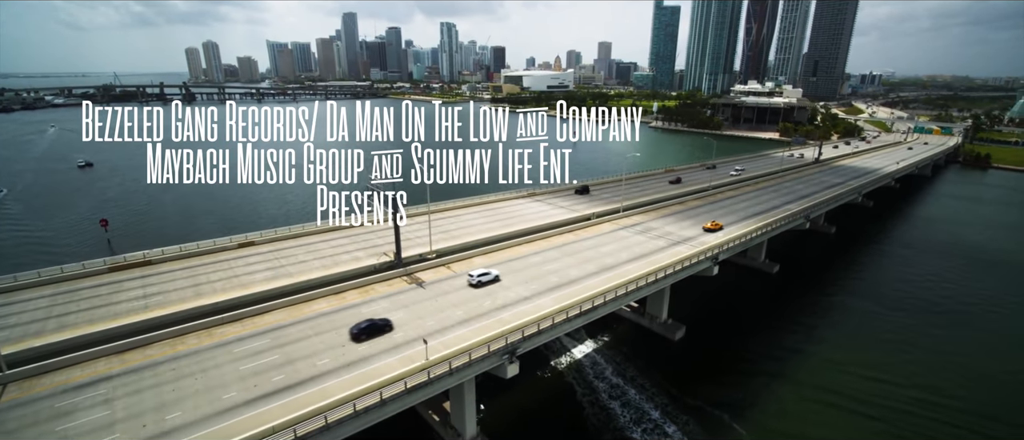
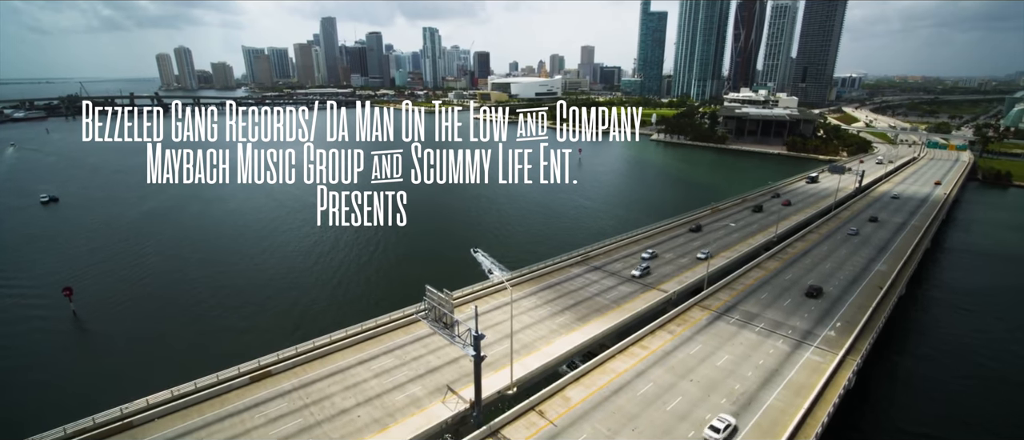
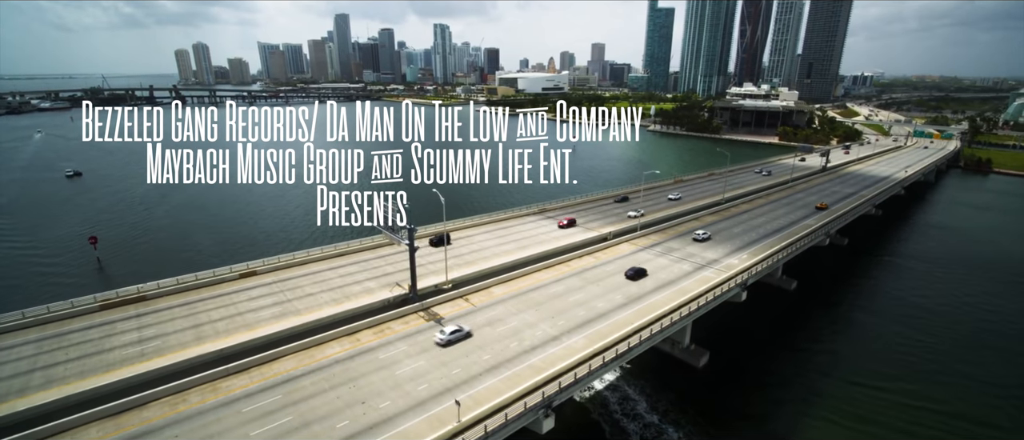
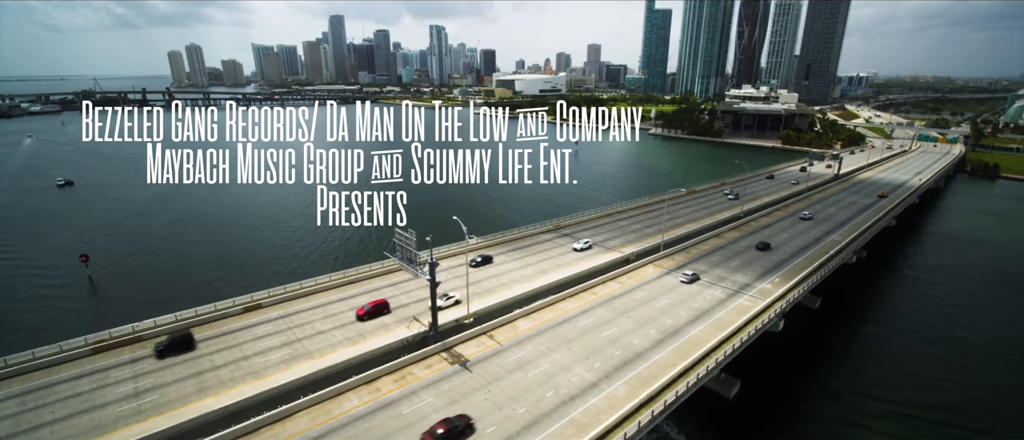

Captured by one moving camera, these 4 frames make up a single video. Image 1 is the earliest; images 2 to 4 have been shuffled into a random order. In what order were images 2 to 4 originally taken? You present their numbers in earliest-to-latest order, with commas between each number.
3, 4, 2
